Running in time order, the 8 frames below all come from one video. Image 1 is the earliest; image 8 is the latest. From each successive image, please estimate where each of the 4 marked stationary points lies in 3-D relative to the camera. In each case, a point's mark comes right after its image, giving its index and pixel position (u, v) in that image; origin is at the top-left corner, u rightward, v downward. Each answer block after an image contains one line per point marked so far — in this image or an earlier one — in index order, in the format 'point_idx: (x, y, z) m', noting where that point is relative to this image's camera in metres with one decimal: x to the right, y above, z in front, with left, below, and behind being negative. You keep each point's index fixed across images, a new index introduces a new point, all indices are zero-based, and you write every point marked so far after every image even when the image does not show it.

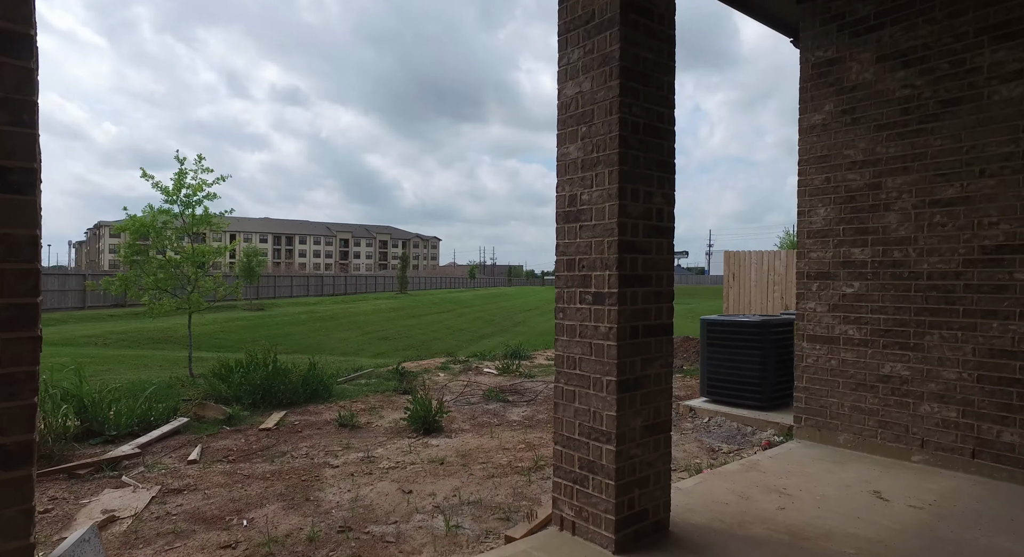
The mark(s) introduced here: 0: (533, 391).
0: (+0.3, -1.5, +8.0) m
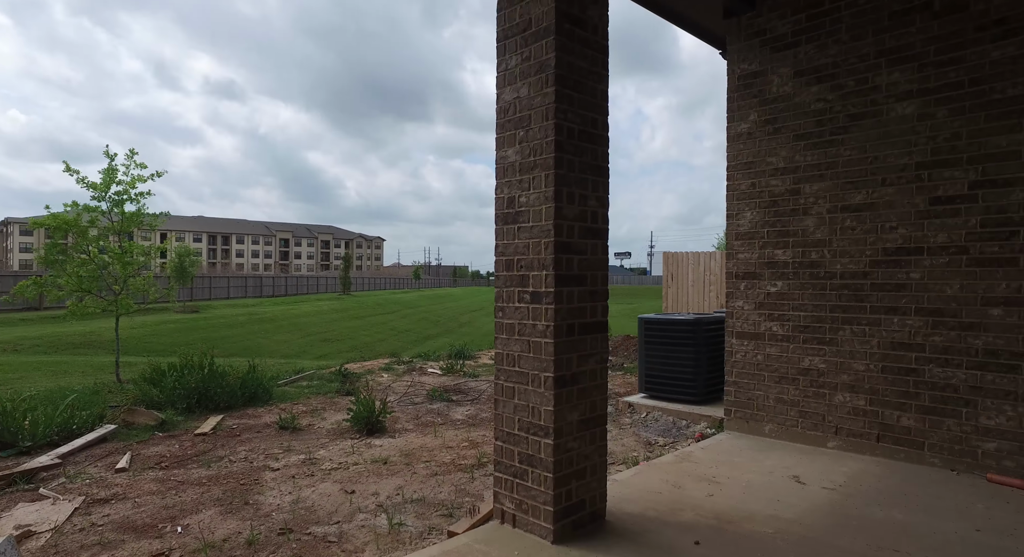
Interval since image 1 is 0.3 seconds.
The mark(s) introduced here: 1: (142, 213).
0: (-0.5, -1.5, +8.1) m
1: (-6.6, +1.1, +10.5) m
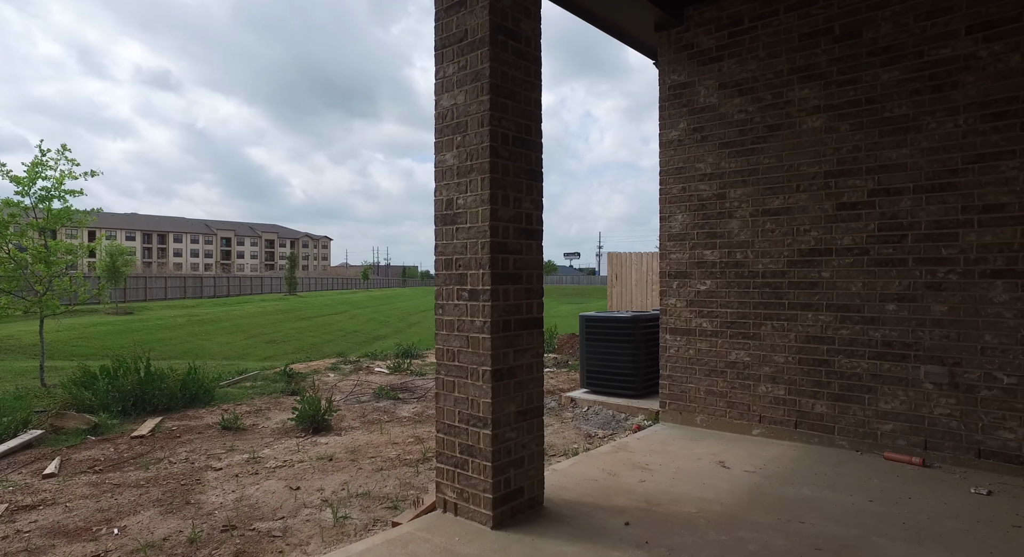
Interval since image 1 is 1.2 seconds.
0: (-1.2, -1.5, +8.2) m
1: (-7.5, +1.2, +10.1) m
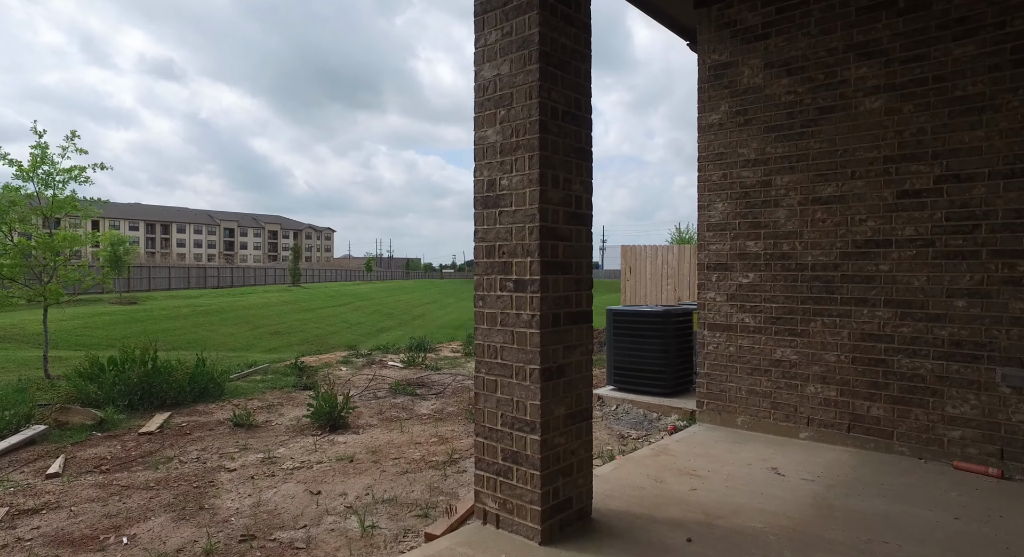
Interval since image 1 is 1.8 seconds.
0: (-0.9, -1.4, +7.9) m
1: (-7.2, +1.3, +9.8) m
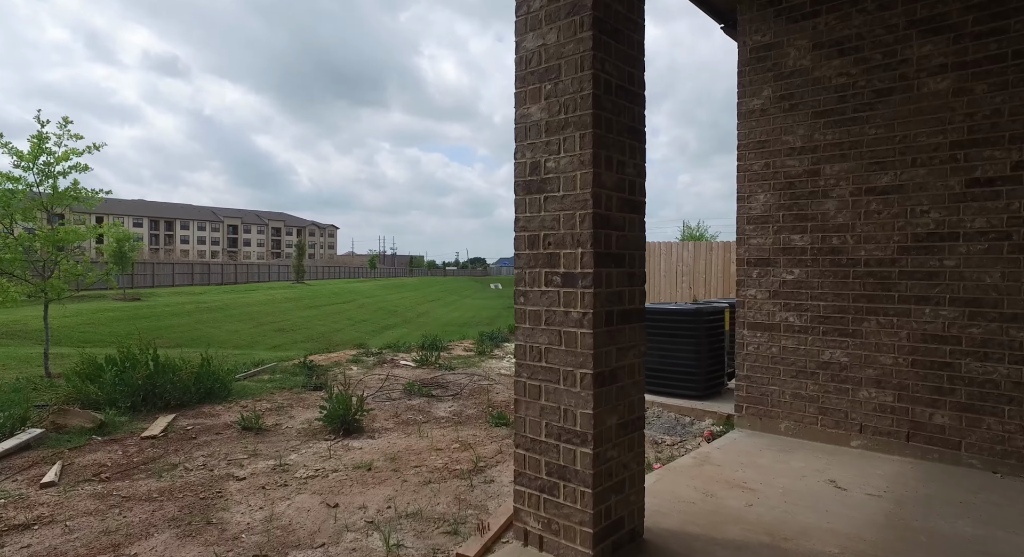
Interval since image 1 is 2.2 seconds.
0: (-0.7, -1.3, +7.5) m
1: (-6.9, +1.4, +9.5) m
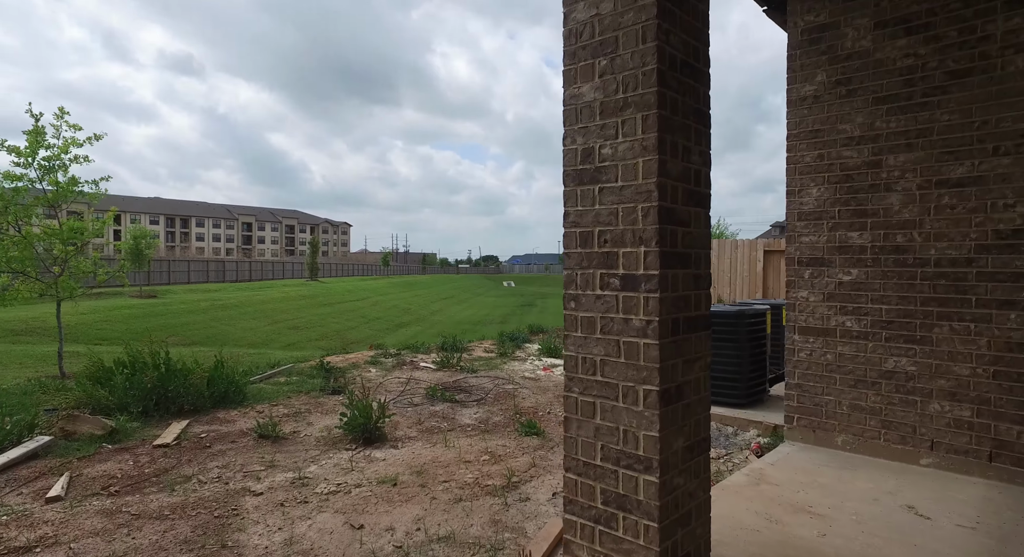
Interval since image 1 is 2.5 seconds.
0: (-0.4, -1.3, +7.2) m
1: (-6.6, +1.5, +9.3) m
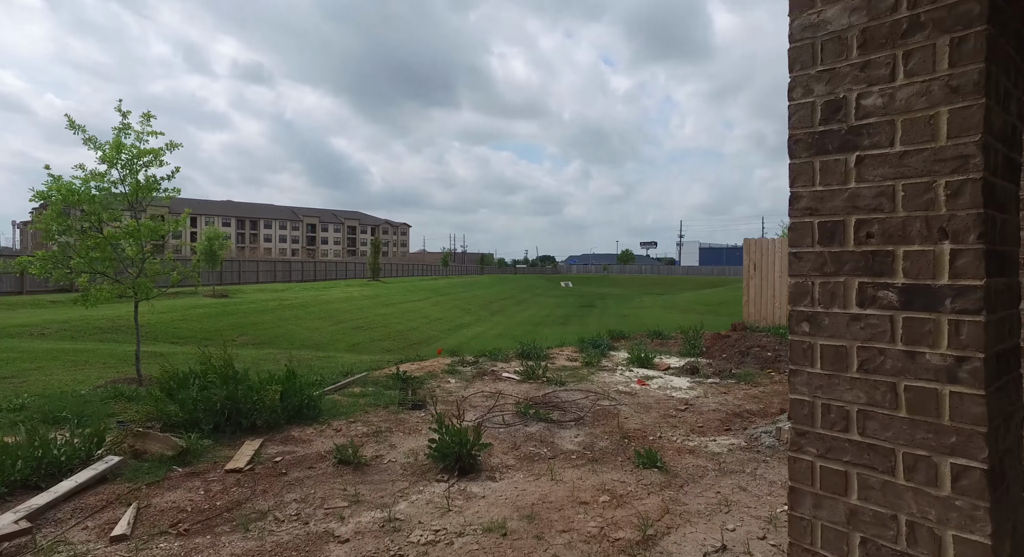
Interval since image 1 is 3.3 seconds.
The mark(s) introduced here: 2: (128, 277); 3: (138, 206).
0: (+0.7, -1.3, +6.4) m
1: (-5.3, +1.4, +9.0) m
2: (-5.8, 0.0, +8.9) m
3: (-5.7, +1.1, +9.1) m
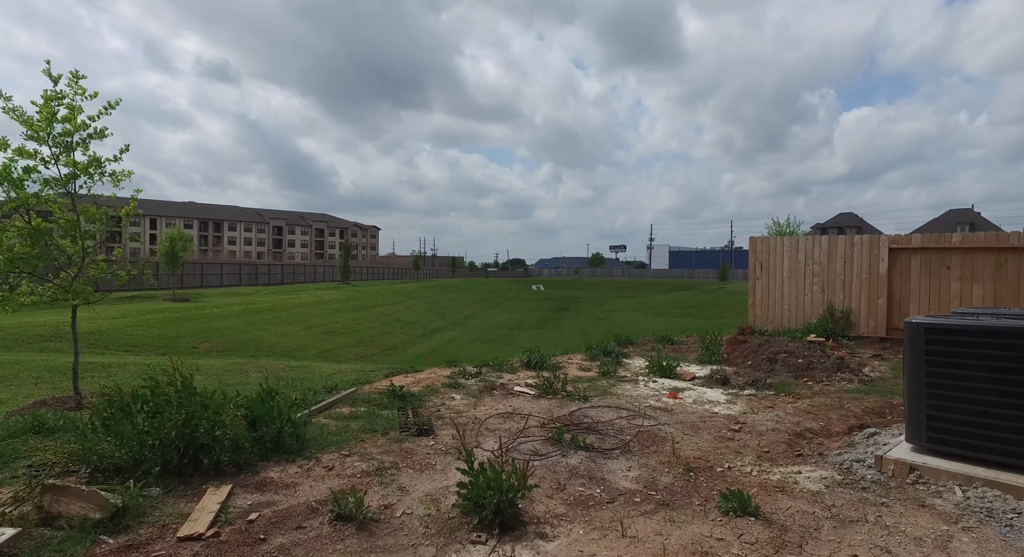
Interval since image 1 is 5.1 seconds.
0: (+0.9, -1.3, +5.4) m
1: (-5.2, +1.4, +7.7) m
2: (-5.7, 0.0, +7.6) m
3: (-5.6, +1.1, +7.8) m
